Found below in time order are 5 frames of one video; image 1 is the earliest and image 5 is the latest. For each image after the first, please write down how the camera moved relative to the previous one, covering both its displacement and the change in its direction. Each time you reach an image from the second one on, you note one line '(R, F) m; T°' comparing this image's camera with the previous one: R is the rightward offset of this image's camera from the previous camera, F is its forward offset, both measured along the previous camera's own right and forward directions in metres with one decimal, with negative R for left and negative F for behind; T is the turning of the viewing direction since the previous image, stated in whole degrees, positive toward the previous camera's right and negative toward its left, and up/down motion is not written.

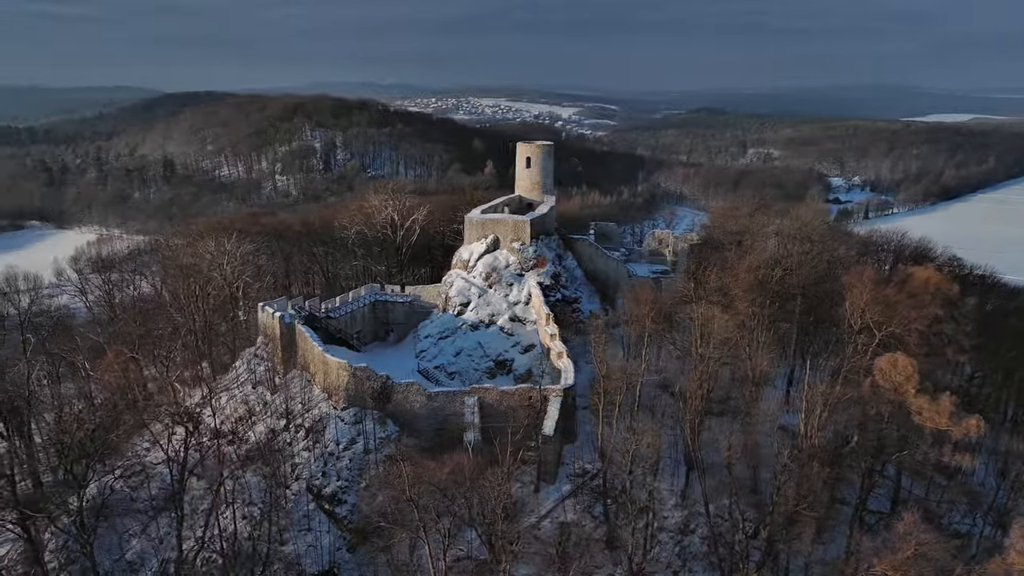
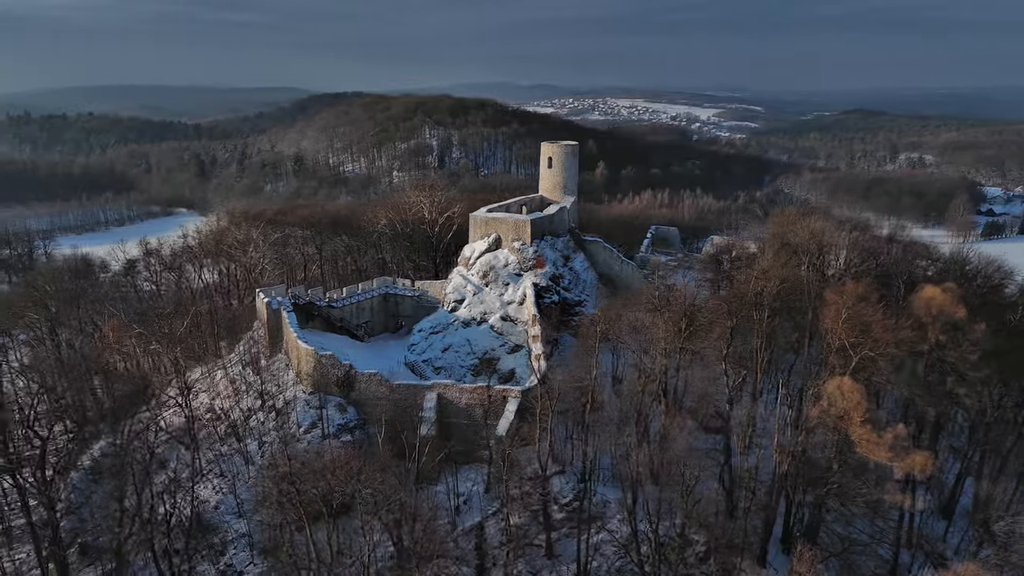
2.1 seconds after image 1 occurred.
(+3.6, +0.4) m; -10°
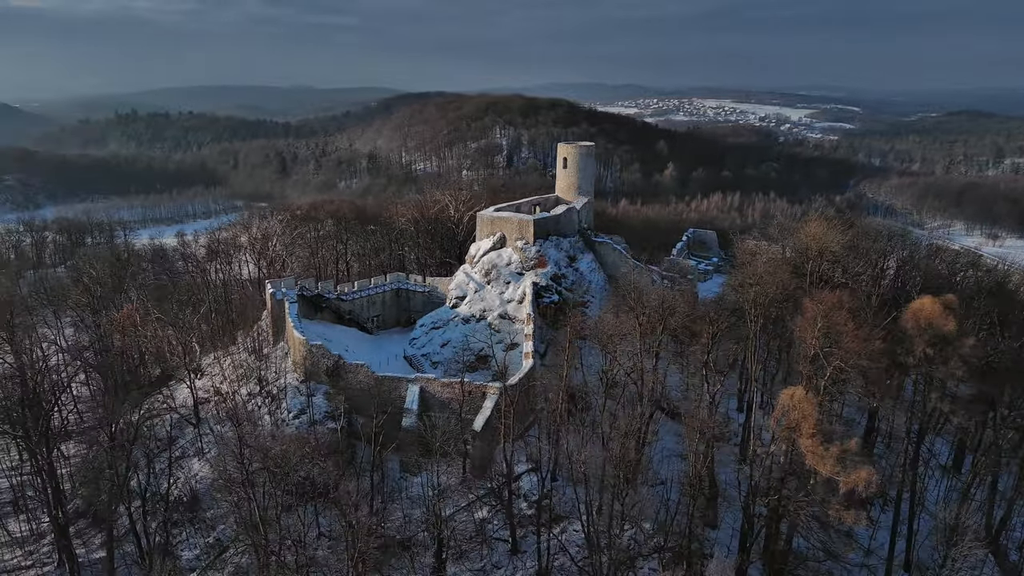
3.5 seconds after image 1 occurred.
(+2.2, -0.1) m; -6°
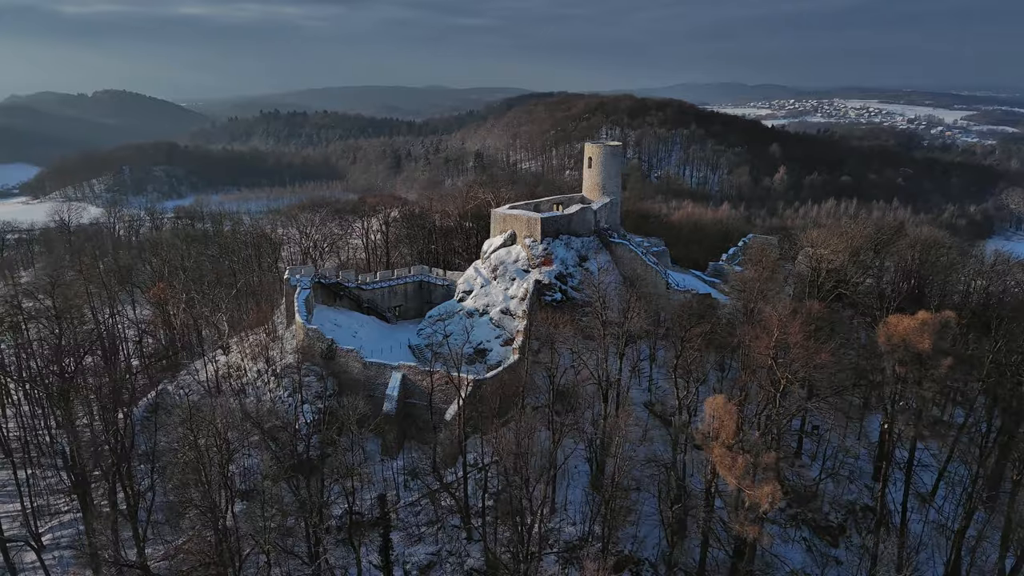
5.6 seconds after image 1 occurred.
(+3.2, 0.0) m; -9°
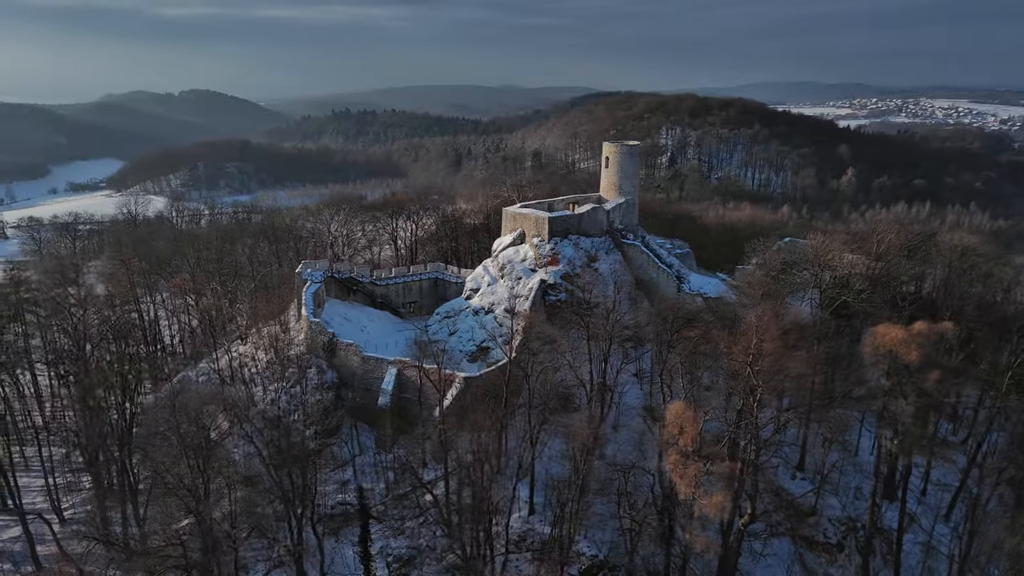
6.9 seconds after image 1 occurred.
(+1.7, +0.1) m; -5°
